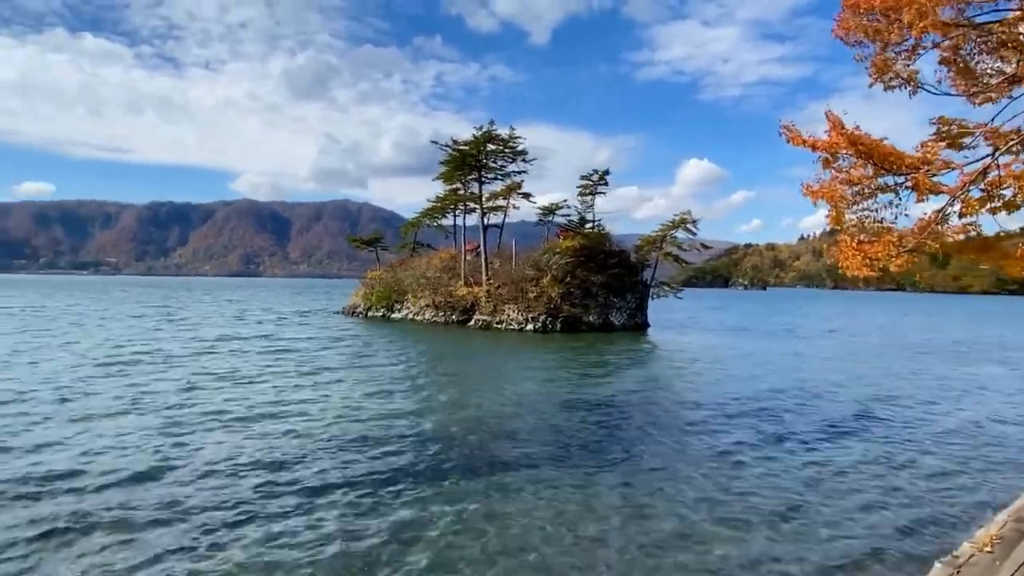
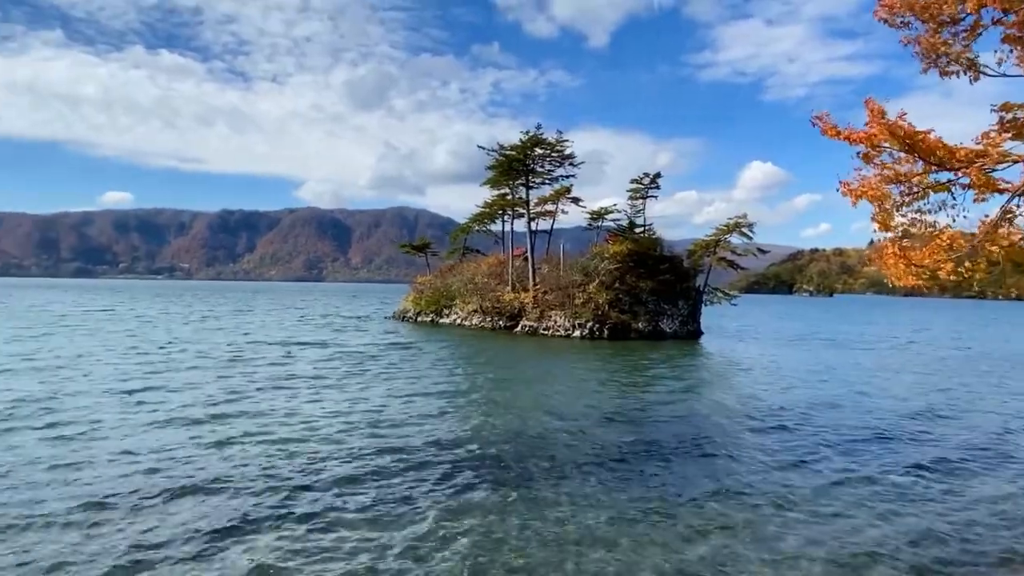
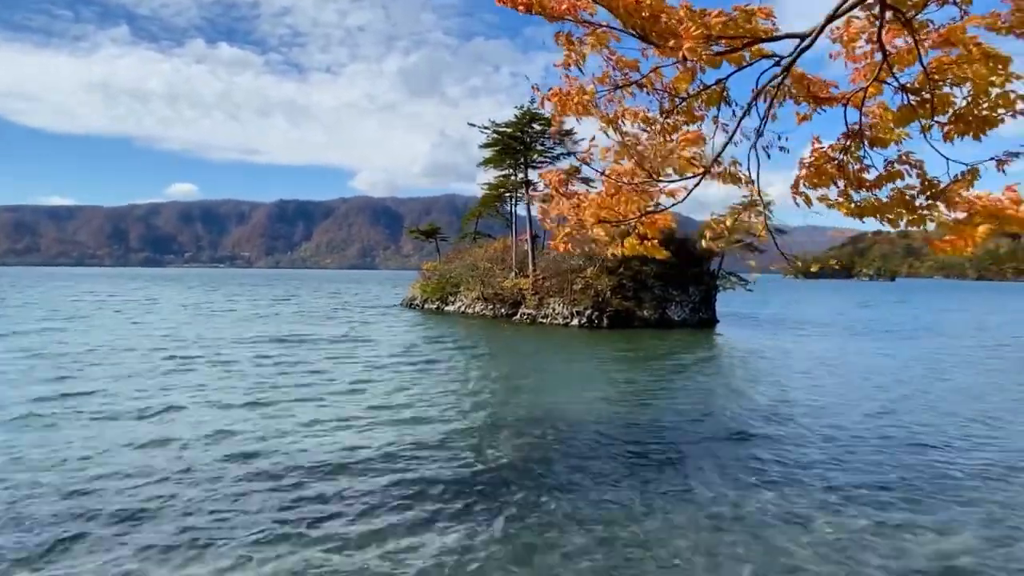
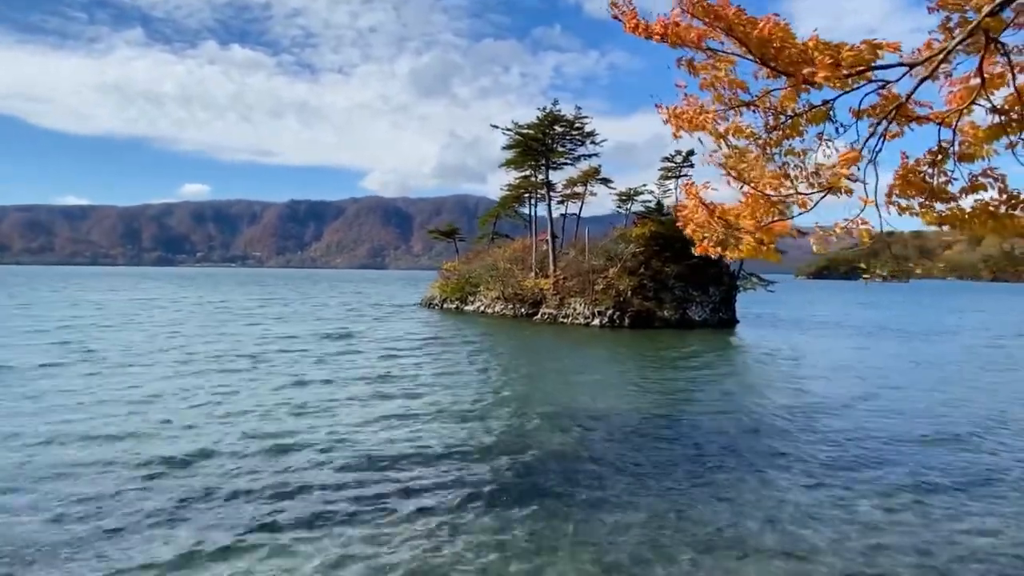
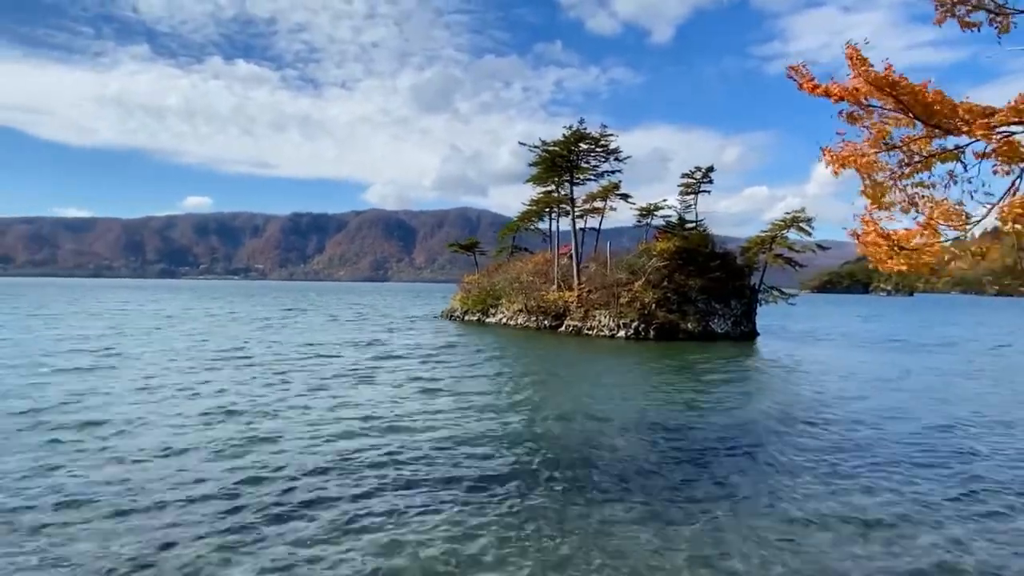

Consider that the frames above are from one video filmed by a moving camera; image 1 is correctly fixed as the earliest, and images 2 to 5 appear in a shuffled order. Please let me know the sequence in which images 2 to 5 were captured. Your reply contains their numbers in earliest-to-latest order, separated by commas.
2, 5, 4, 3
